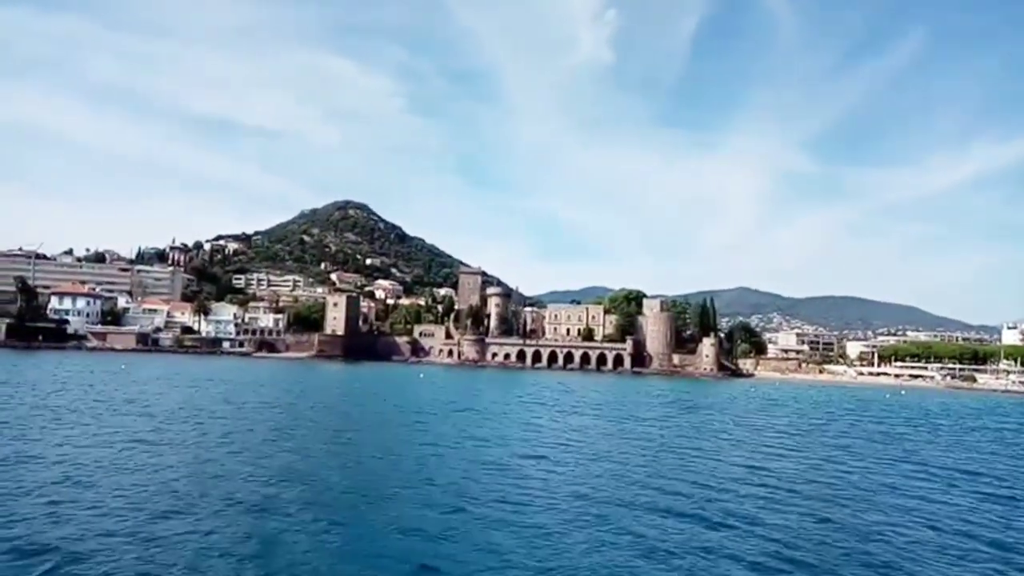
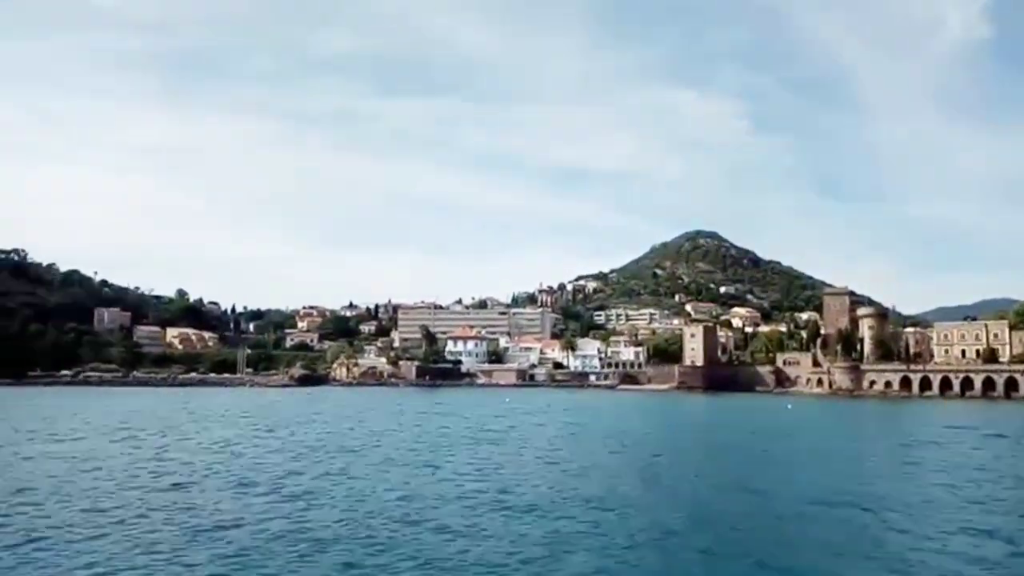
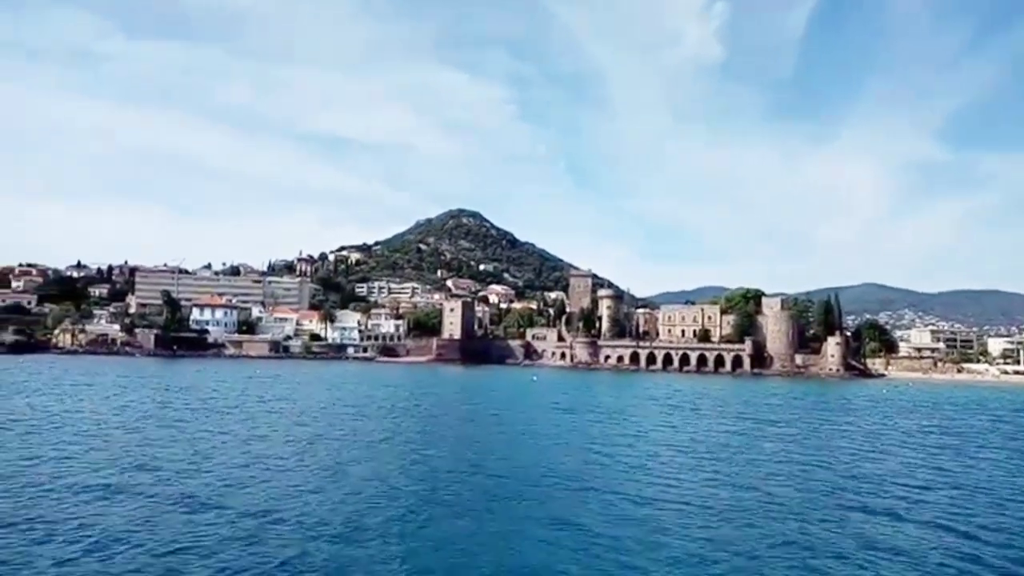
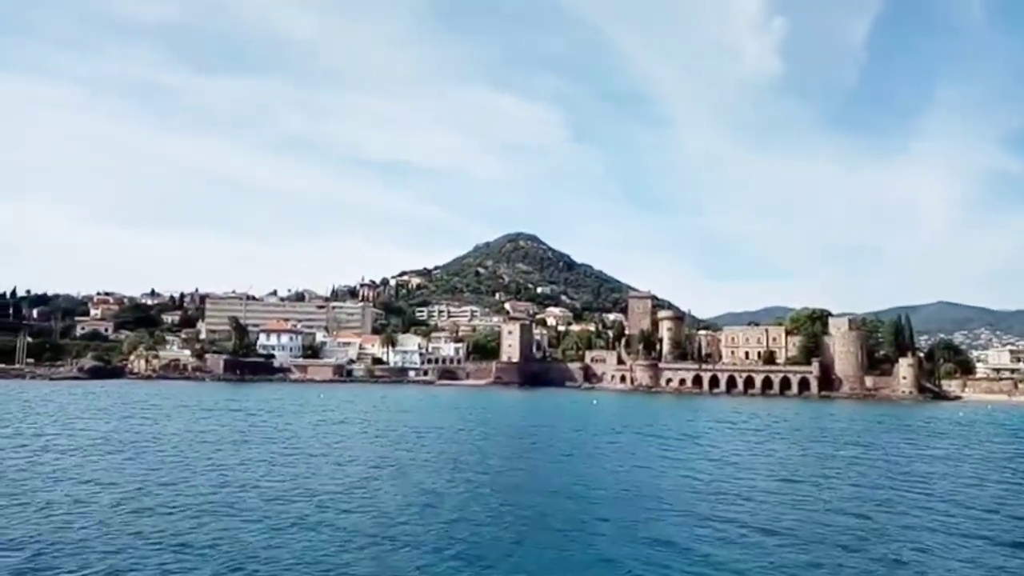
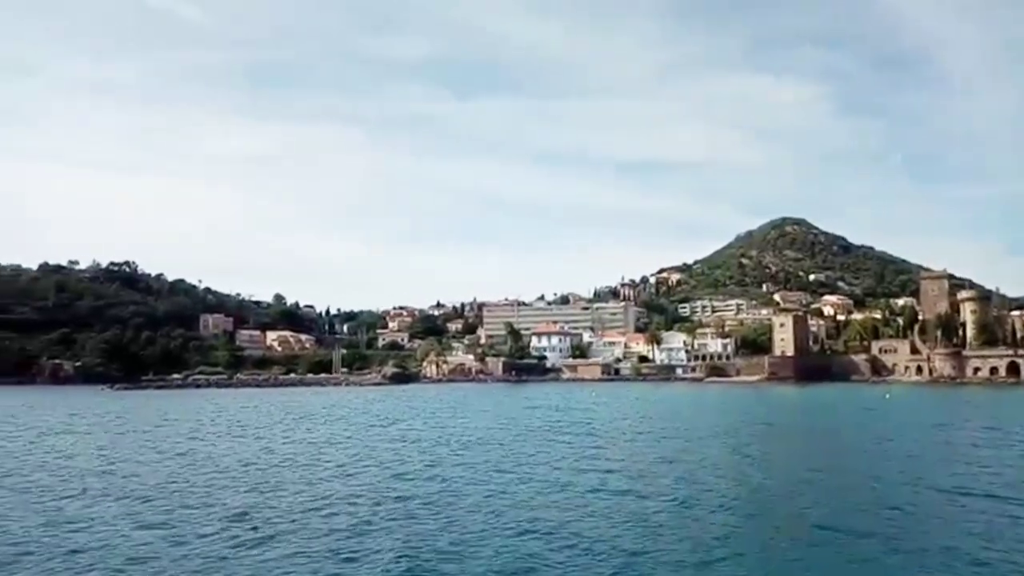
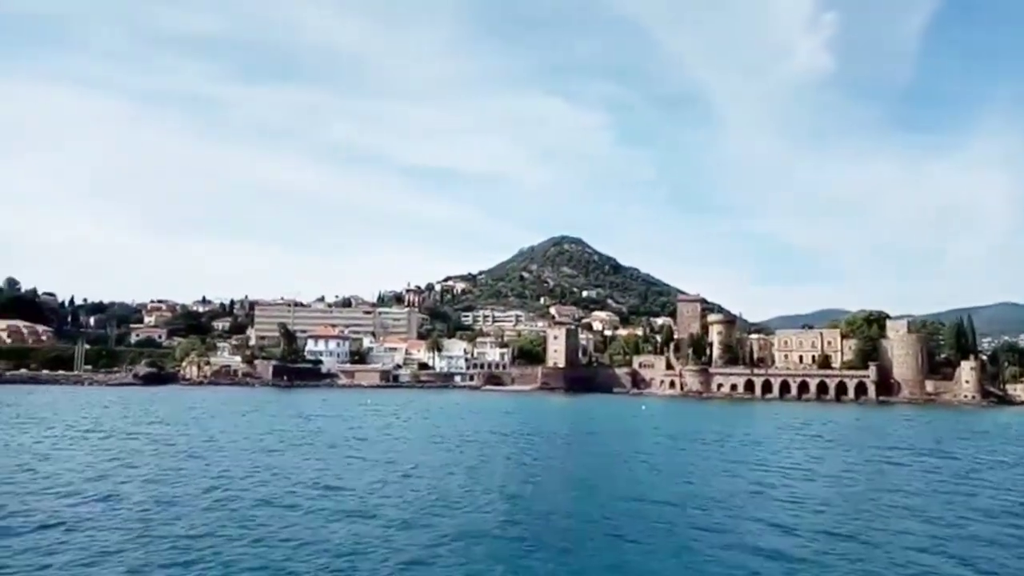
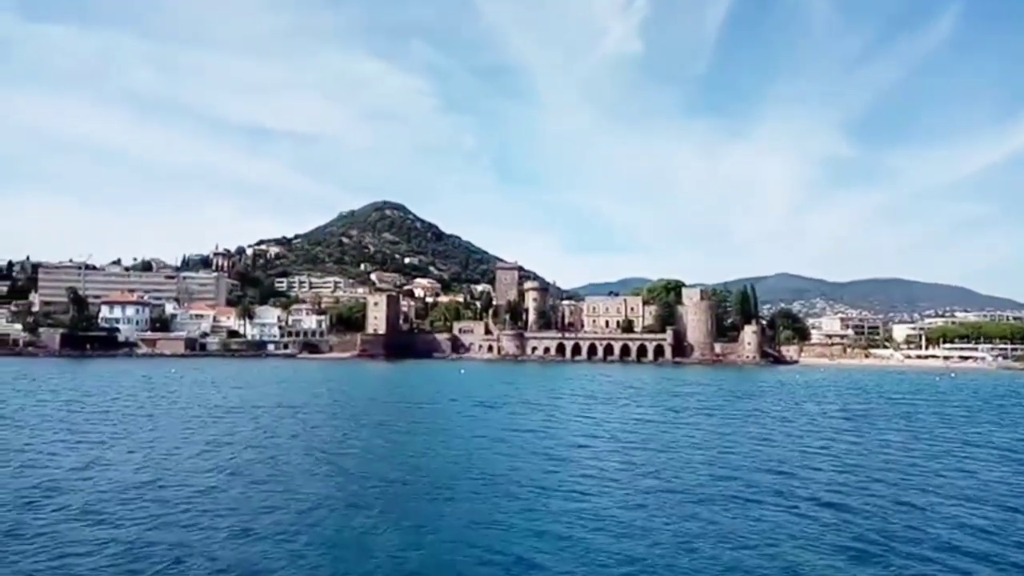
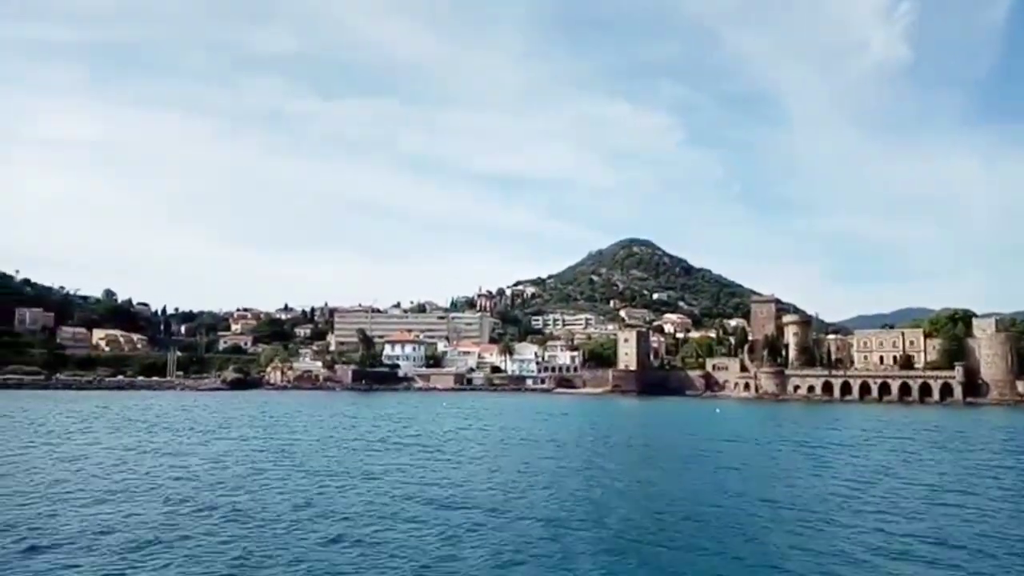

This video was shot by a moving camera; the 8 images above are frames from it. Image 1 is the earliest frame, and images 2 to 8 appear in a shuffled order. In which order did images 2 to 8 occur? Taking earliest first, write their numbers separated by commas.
7, 3, 4, 6, 8, 2, 5
